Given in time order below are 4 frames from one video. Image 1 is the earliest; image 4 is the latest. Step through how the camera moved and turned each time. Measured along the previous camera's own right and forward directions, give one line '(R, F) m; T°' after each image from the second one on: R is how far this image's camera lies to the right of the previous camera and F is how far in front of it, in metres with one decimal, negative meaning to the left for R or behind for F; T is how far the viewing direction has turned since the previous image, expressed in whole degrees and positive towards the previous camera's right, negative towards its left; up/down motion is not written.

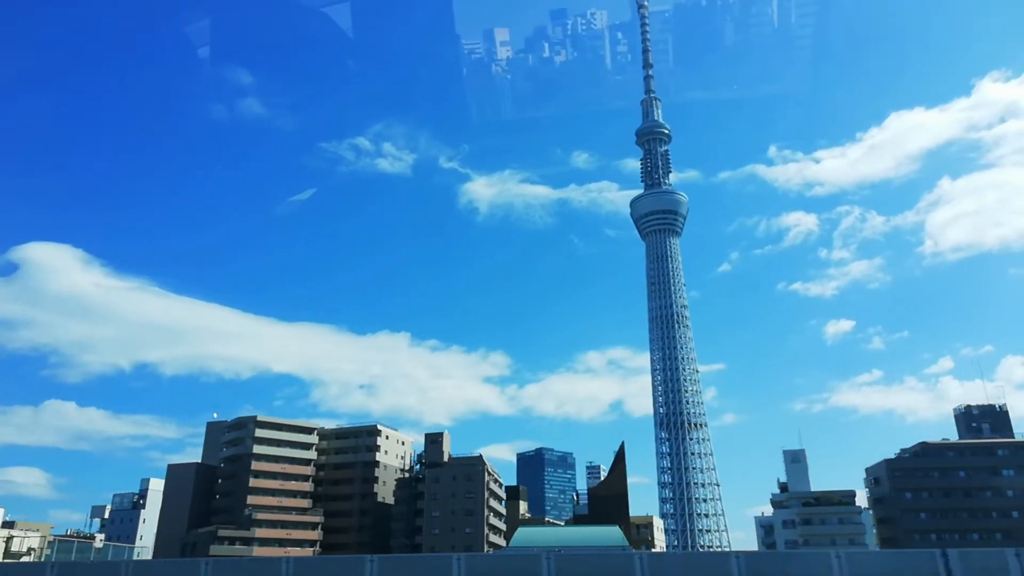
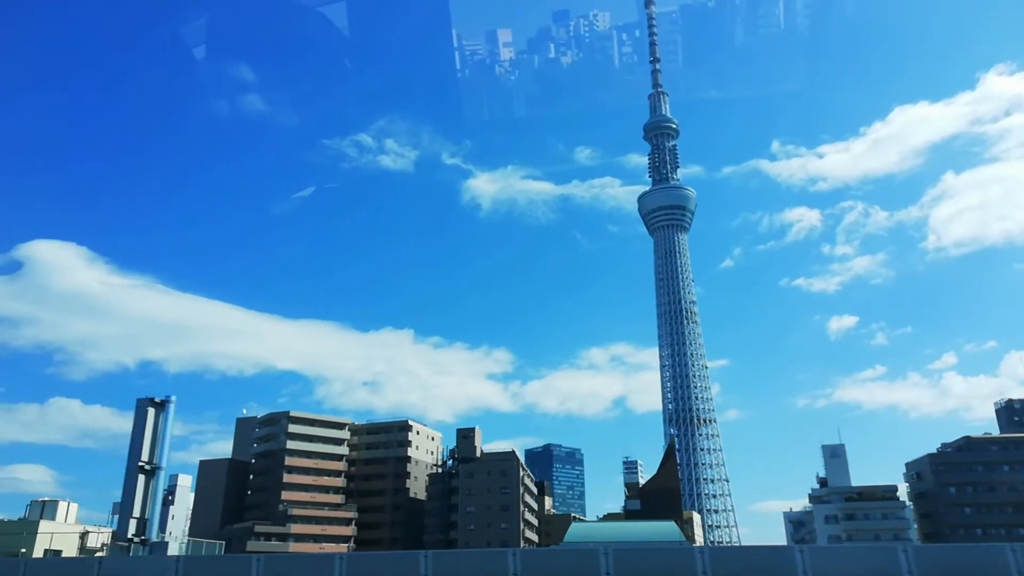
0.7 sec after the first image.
(-1.0, +0.1) m; 0°
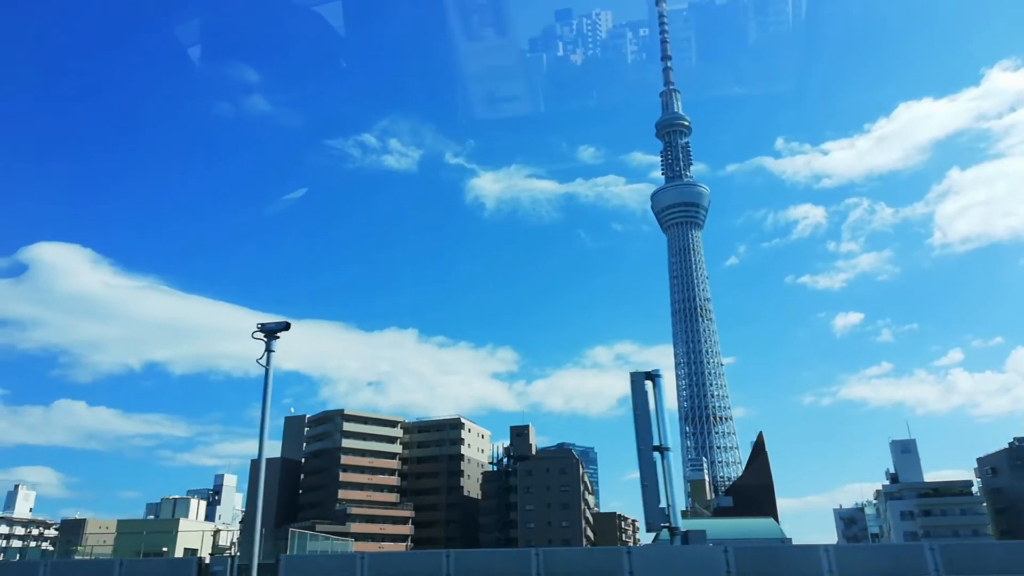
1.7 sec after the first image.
(-1.7, +0.2) m; 0°
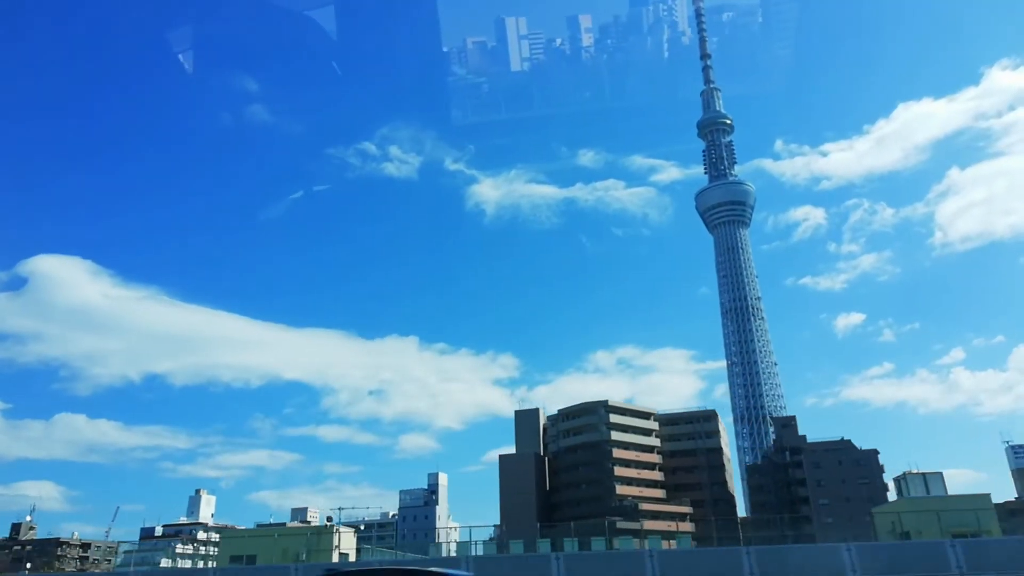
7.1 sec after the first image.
(-8.8, +1.2) m; 0°
